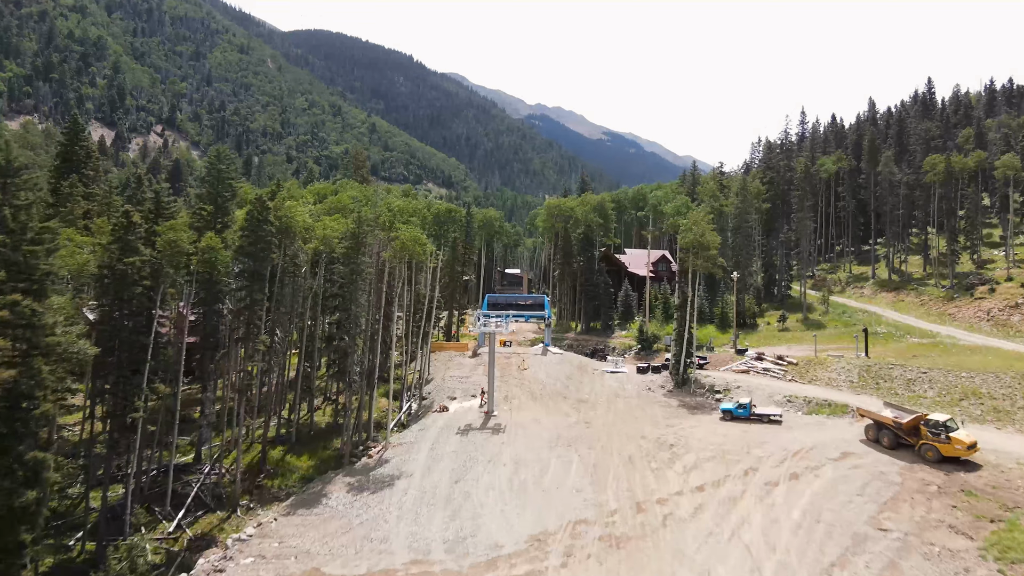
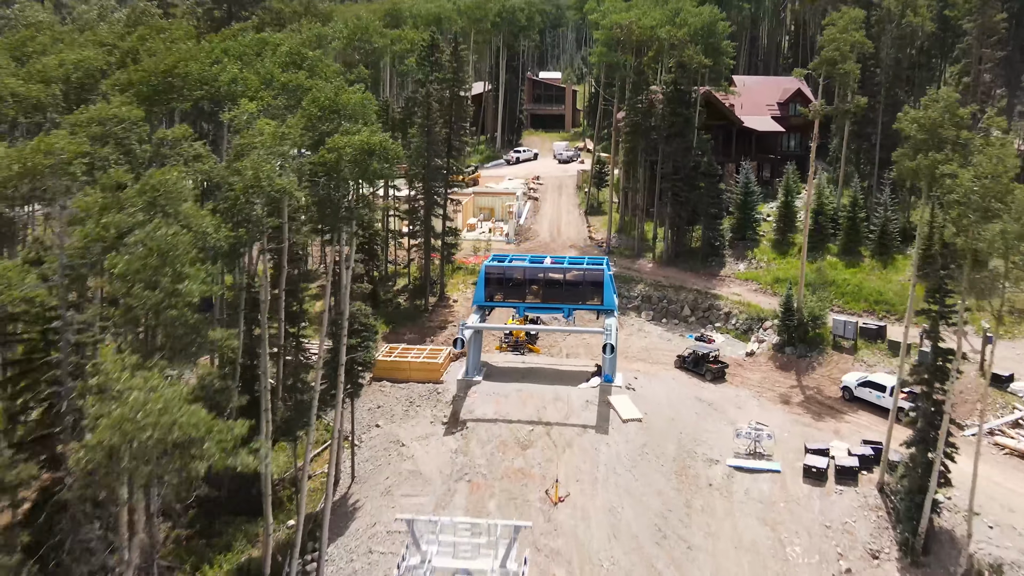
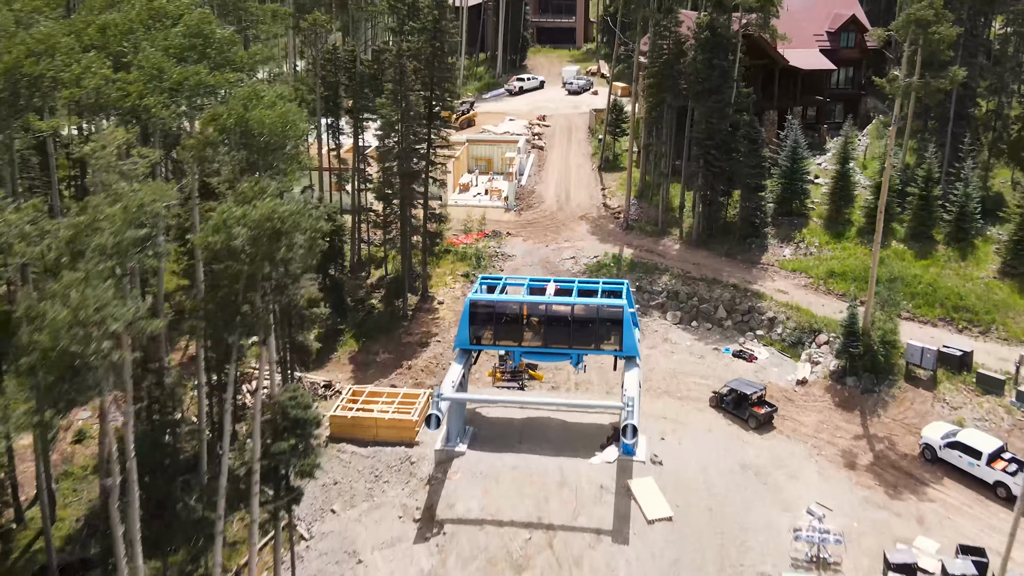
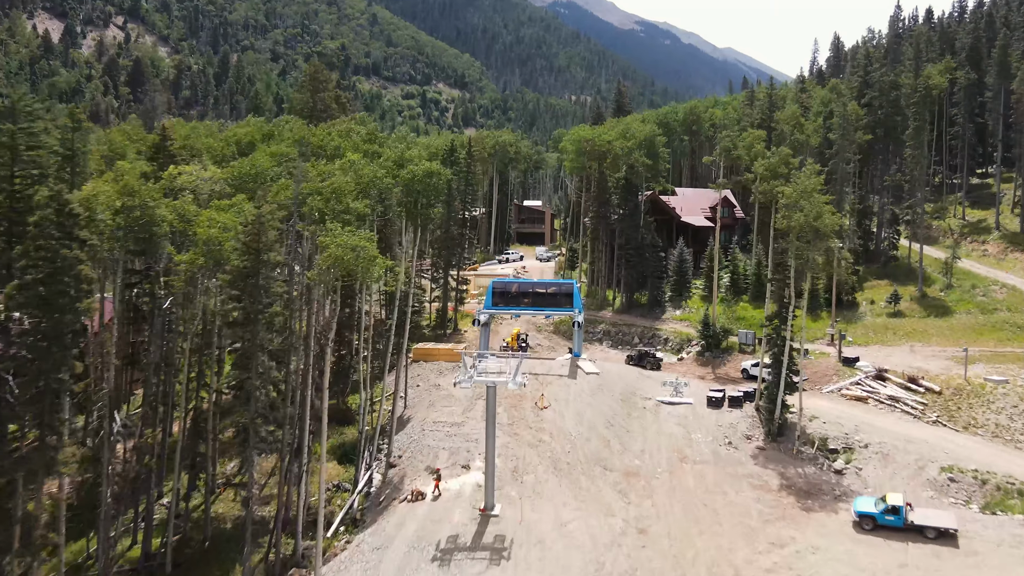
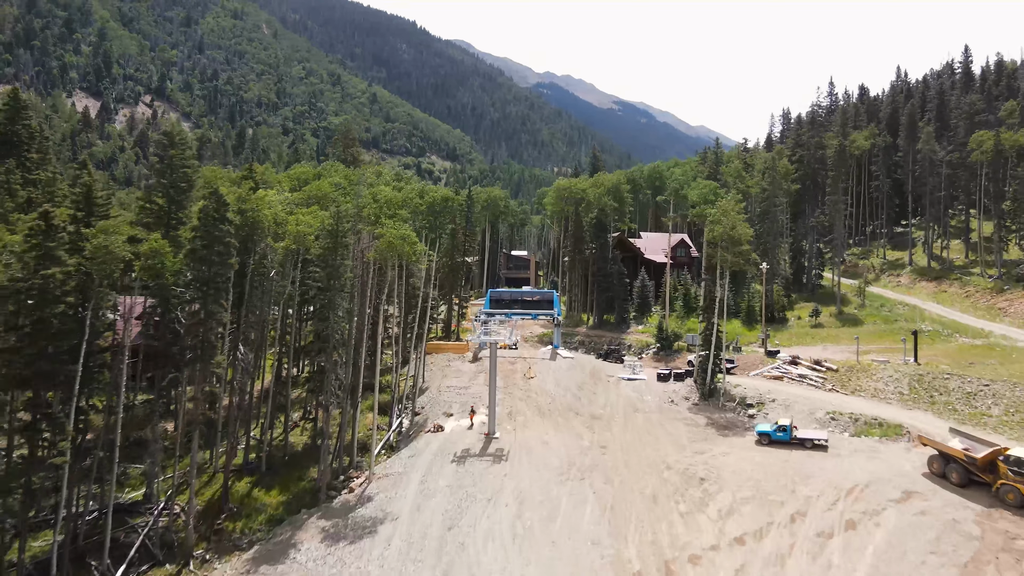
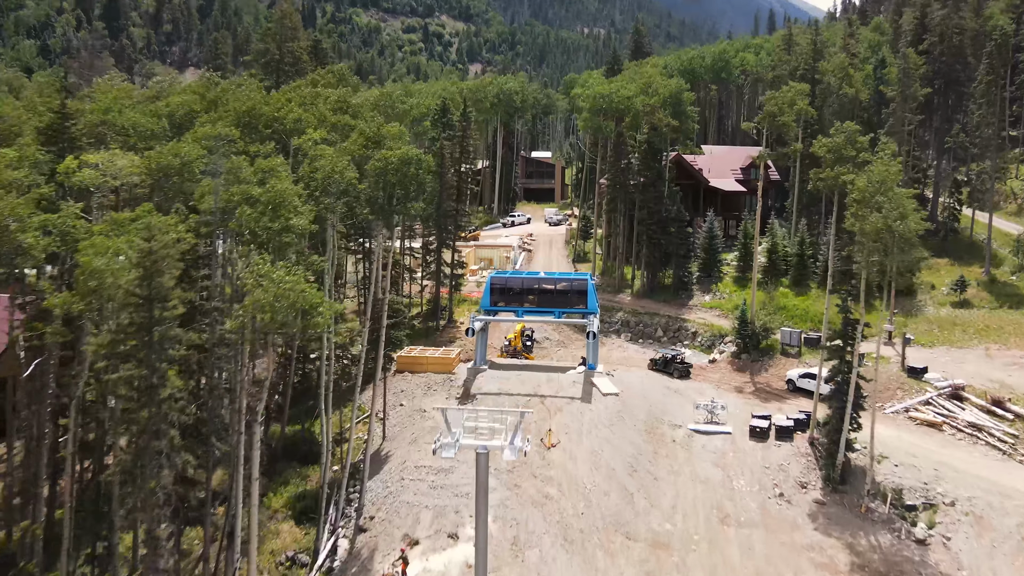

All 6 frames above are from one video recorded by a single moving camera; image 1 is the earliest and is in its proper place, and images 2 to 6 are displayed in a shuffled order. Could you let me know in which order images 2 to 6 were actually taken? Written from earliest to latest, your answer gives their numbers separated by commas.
5, 4, 6, 2, 3
